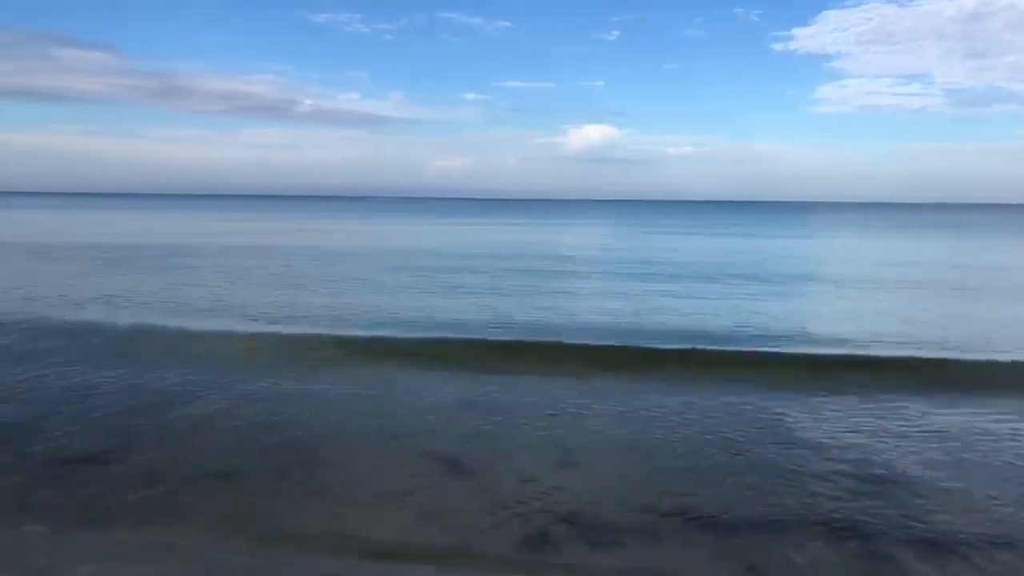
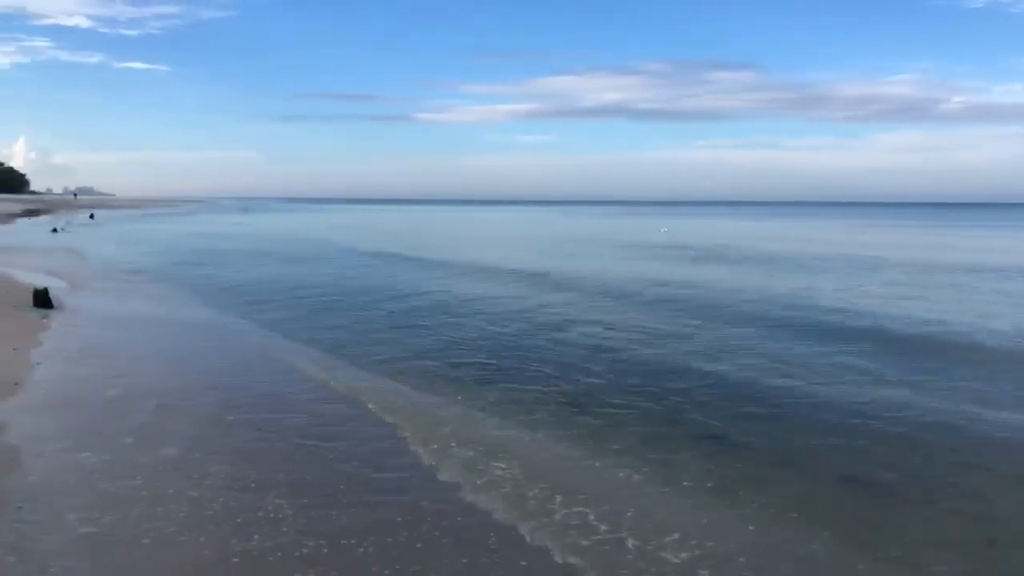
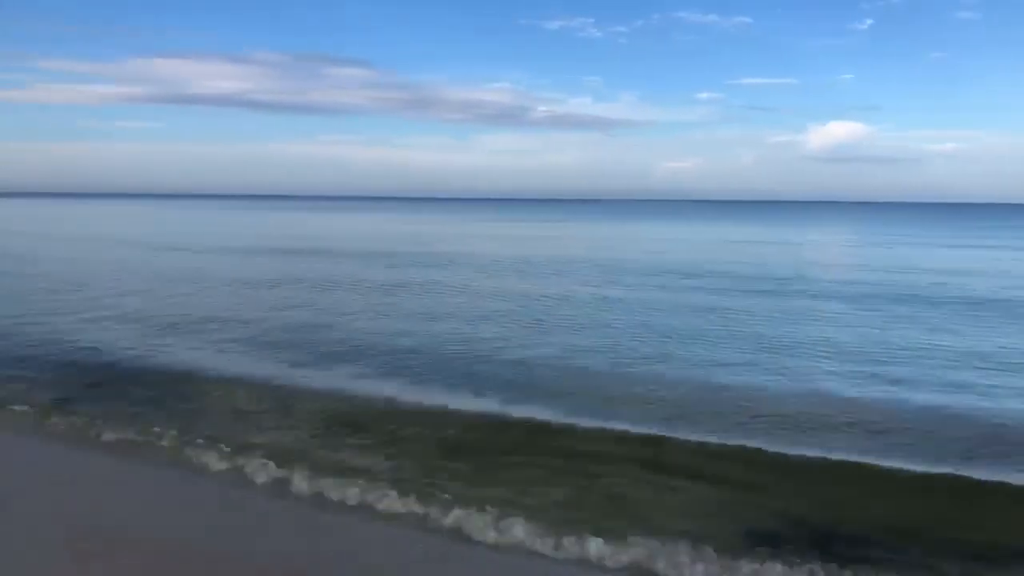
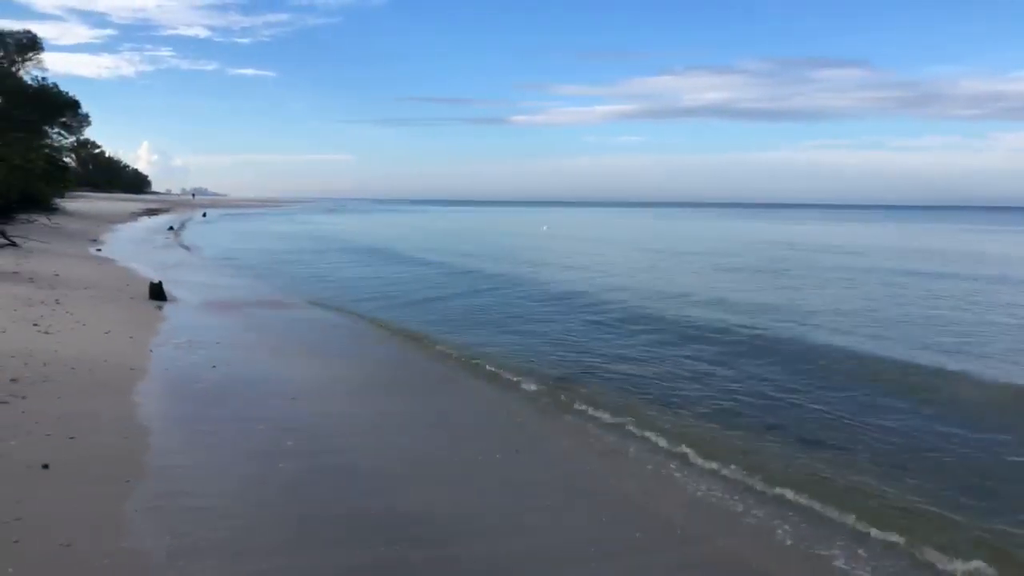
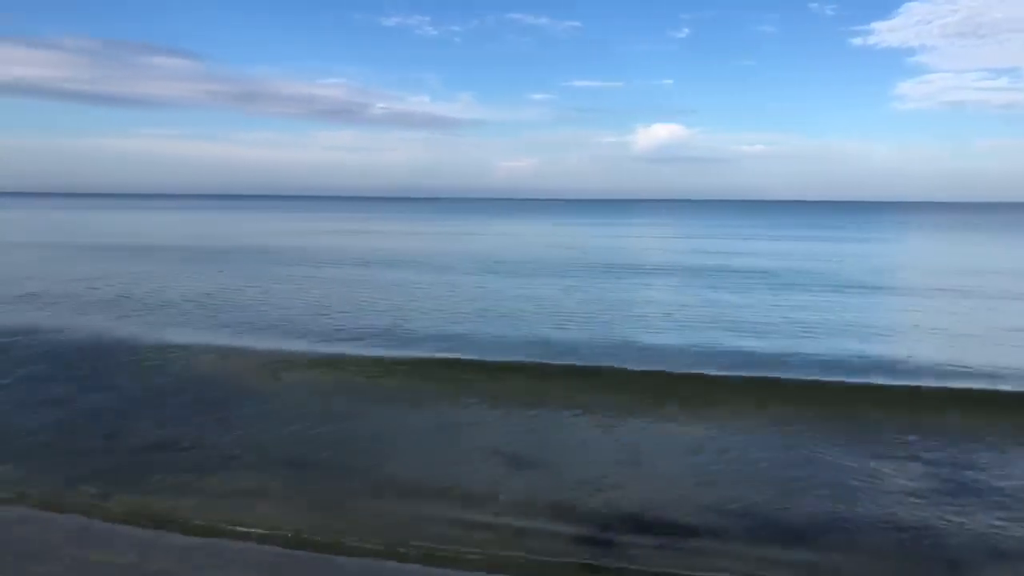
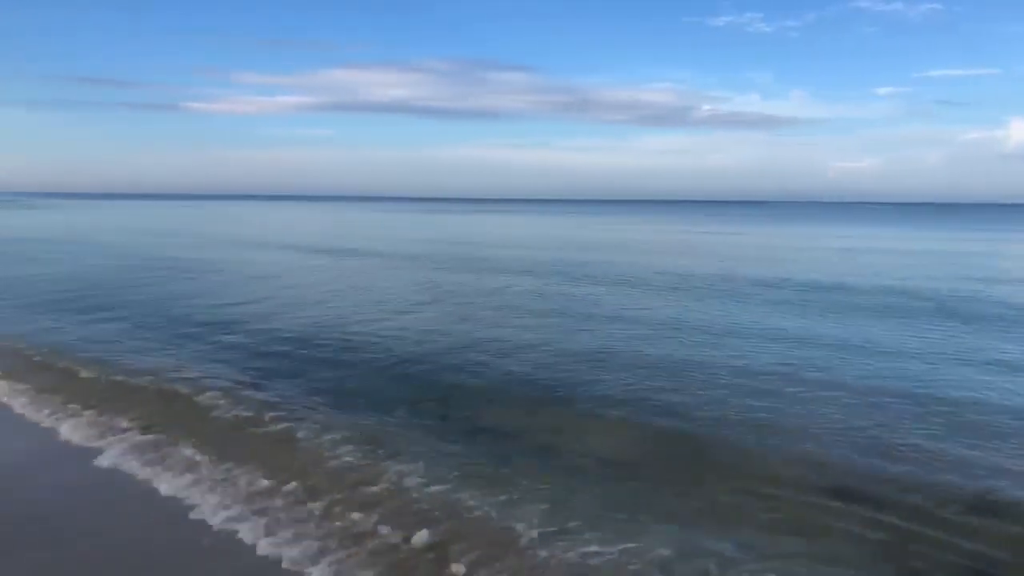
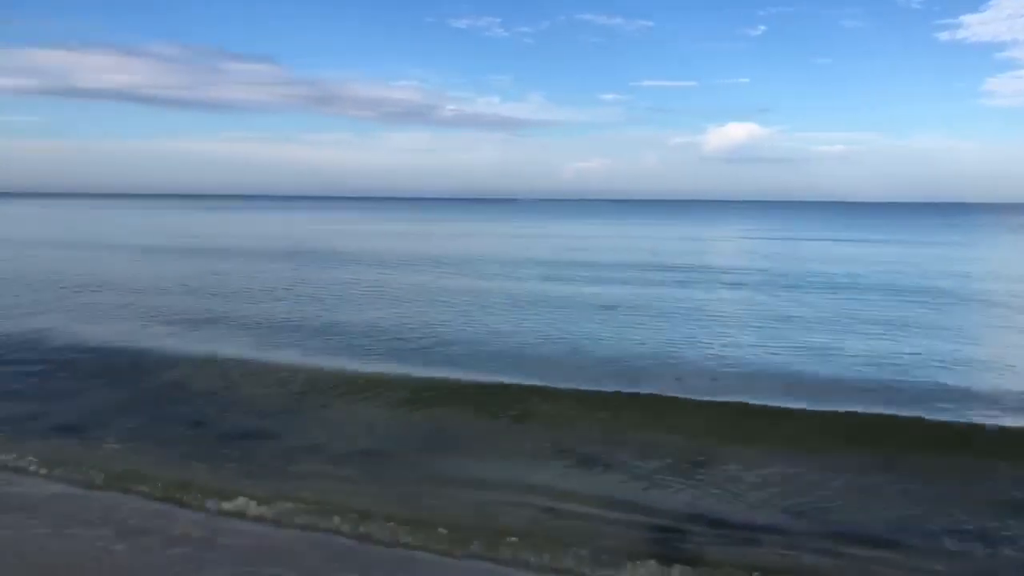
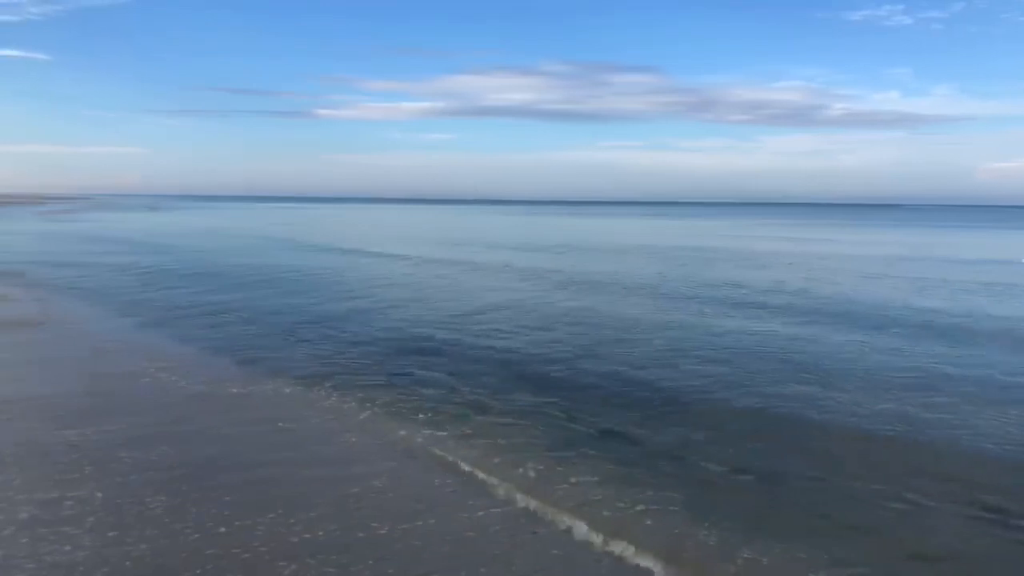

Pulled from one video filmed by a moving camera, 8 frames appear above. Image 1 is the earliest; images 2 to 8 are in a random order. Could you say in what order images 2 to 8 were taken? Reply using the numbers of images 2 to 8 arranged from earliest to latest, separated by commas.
5, 7, 3, 6, 8, 2, 4
